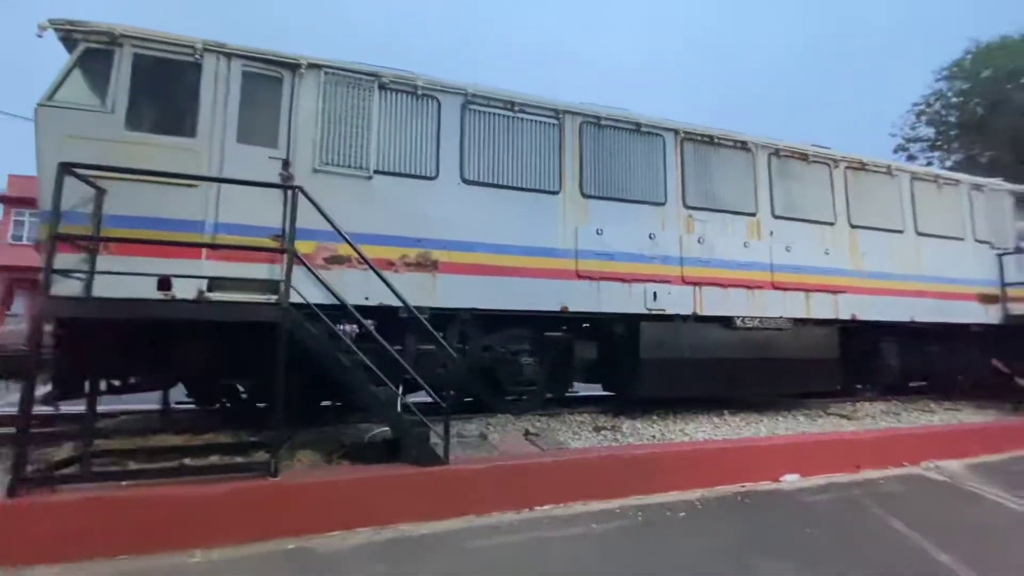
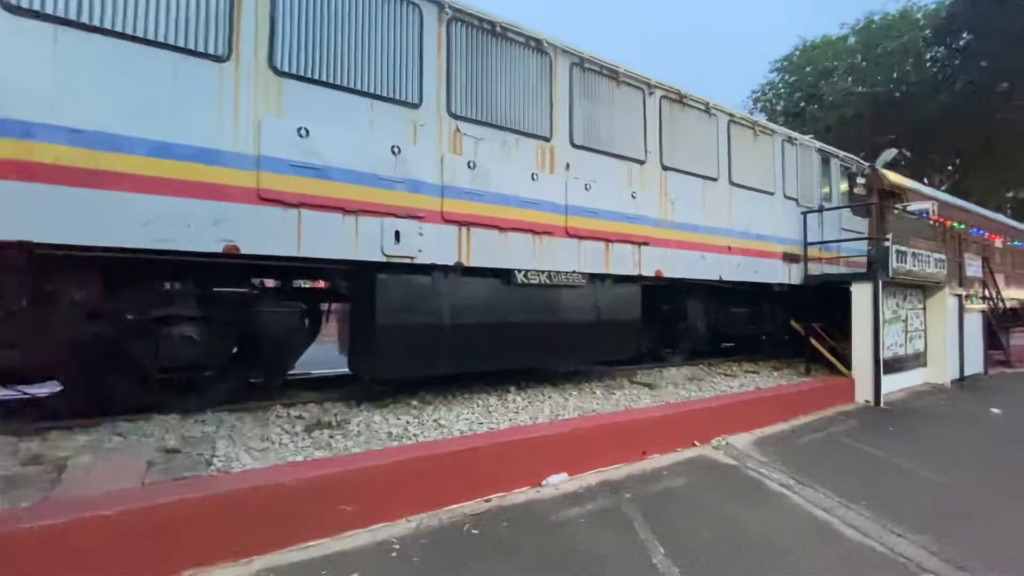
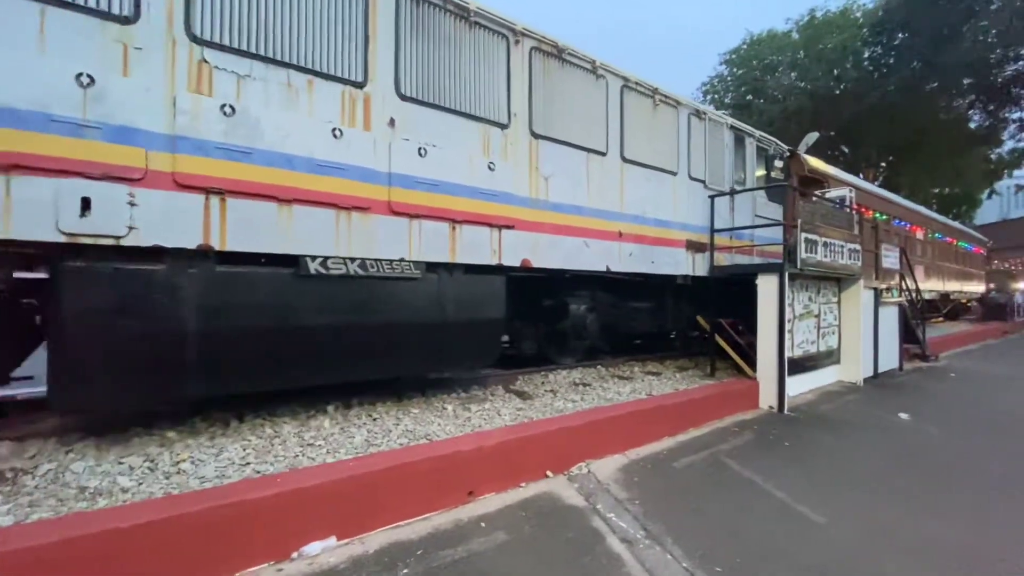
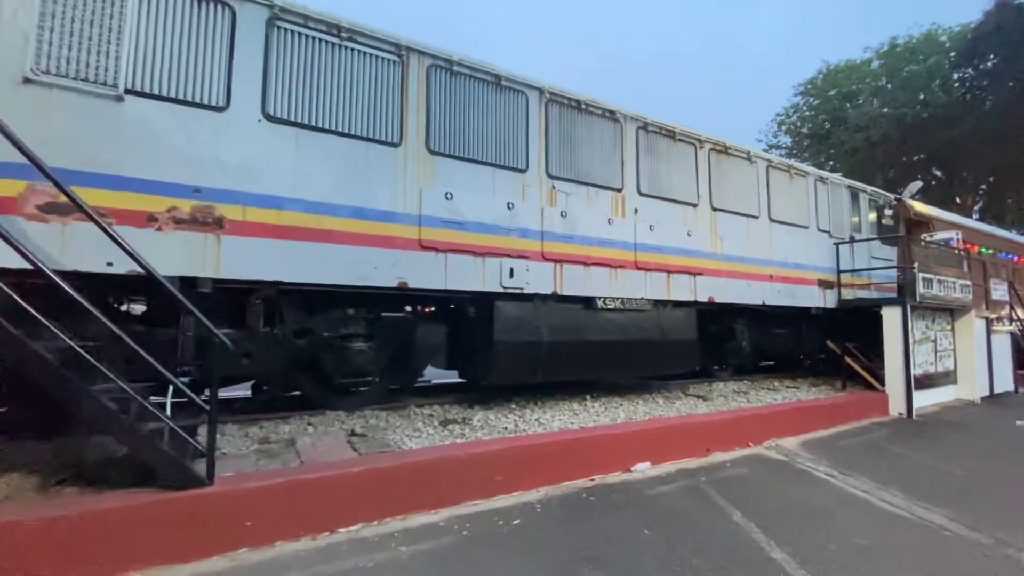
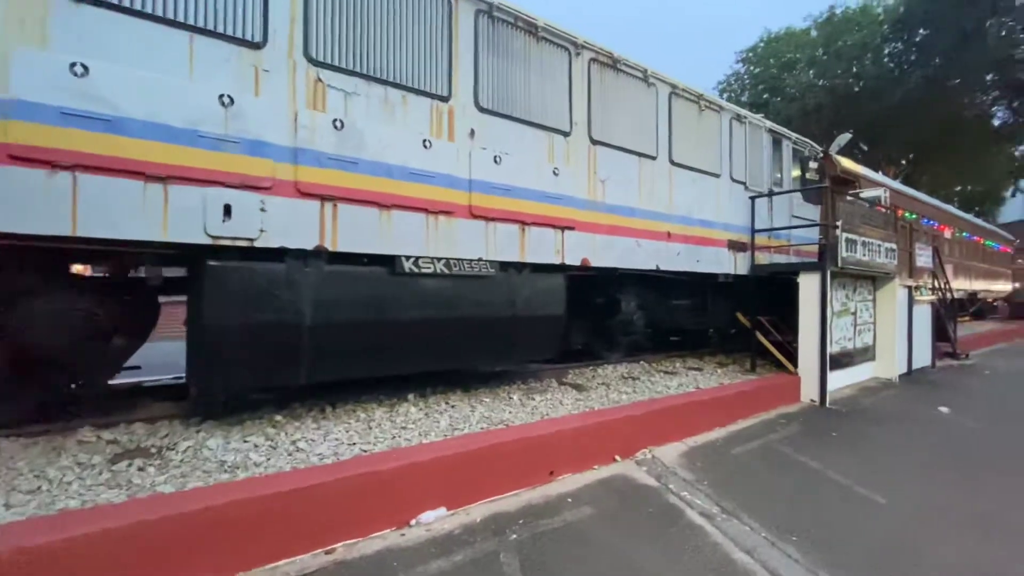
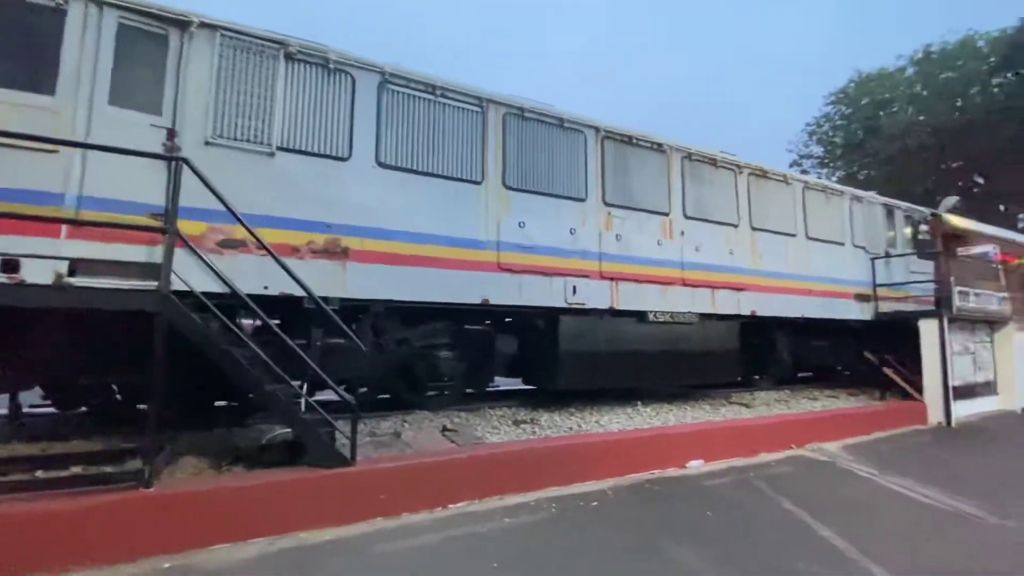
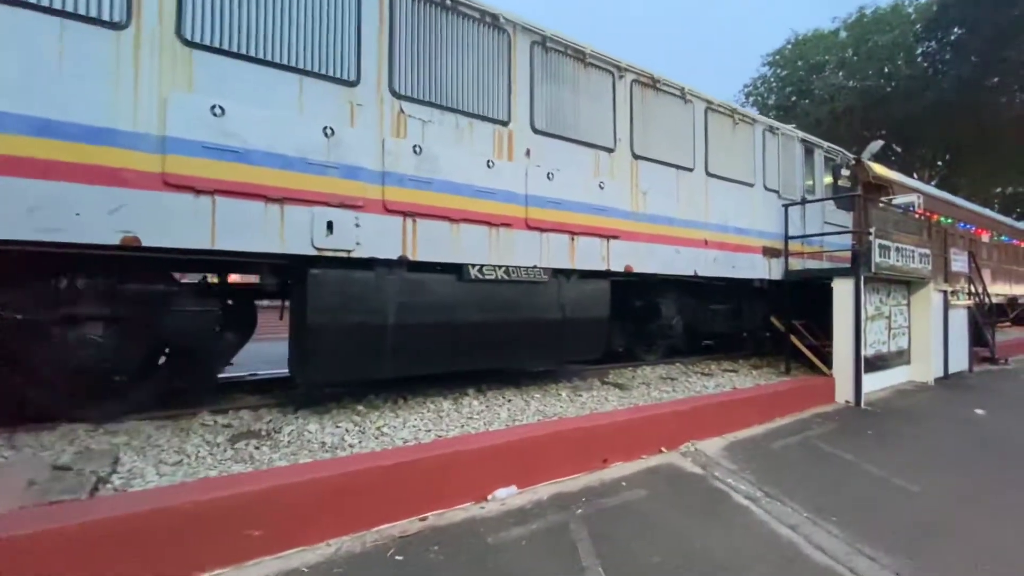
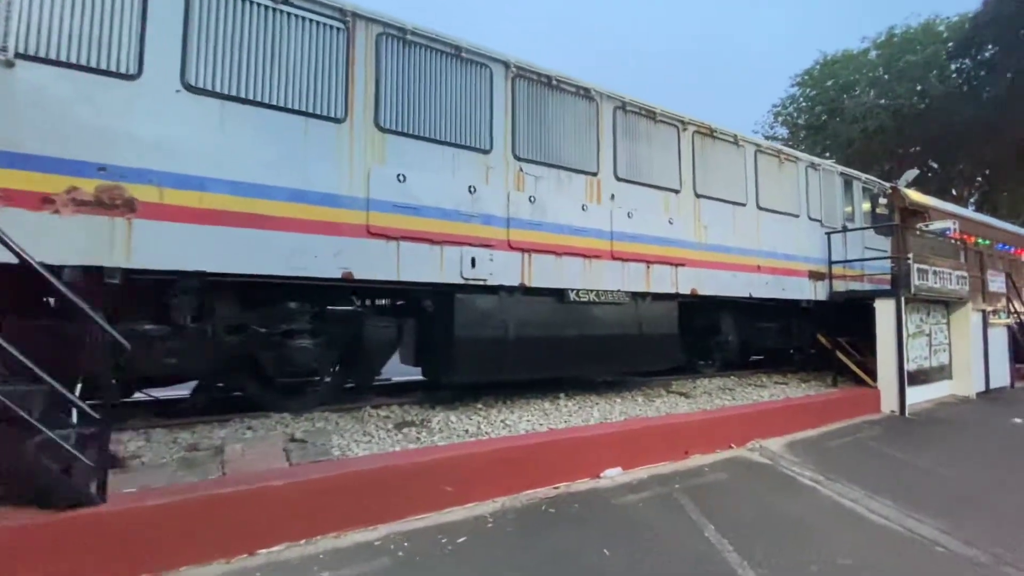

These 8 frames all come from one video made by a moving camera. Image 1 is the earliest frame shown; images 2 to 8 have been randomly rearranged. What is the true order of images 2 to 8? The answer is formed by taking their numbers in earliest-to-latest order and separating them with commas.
6, 4, 8, 2, 7, 5, 3
